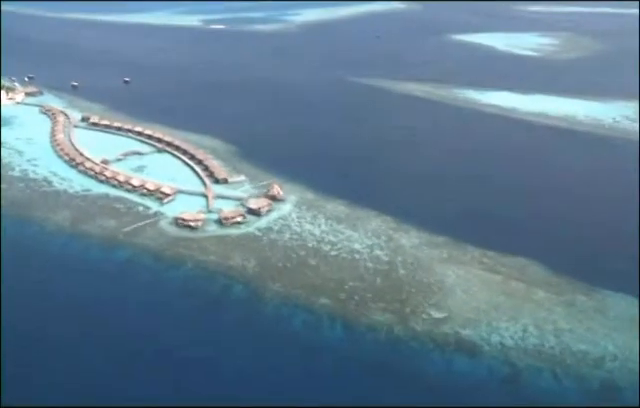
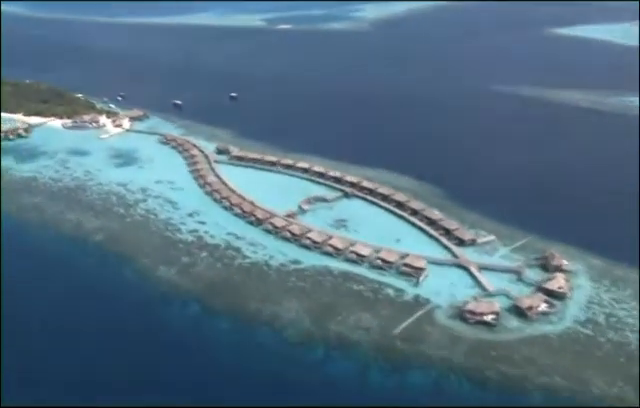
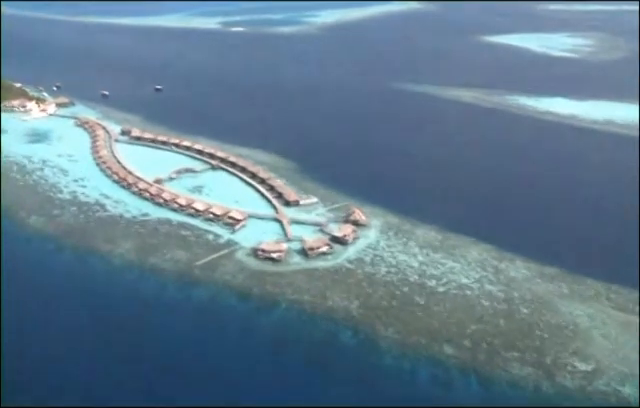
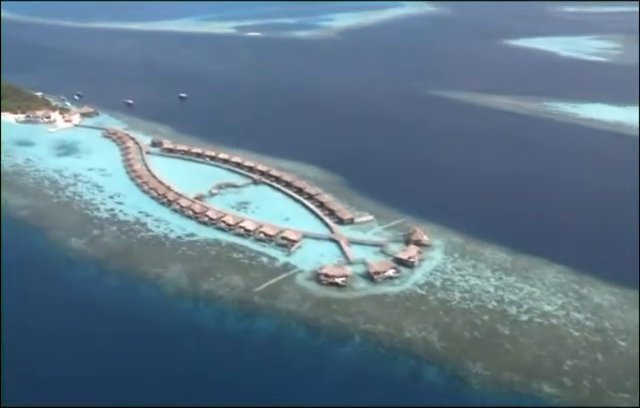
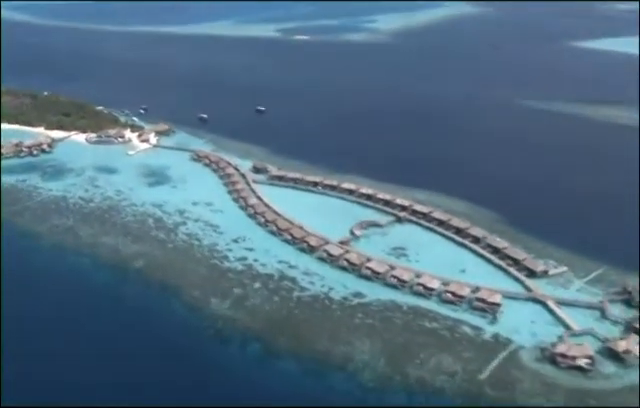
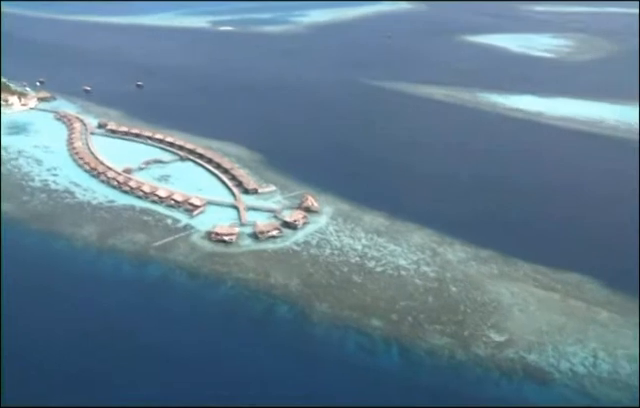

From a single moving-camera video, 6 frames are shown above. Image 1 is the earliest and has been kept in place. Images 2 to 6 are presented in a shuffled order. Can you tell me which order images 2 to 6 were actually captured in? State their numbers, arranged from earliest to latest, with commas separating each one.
6, 3, 4, 2, 5
